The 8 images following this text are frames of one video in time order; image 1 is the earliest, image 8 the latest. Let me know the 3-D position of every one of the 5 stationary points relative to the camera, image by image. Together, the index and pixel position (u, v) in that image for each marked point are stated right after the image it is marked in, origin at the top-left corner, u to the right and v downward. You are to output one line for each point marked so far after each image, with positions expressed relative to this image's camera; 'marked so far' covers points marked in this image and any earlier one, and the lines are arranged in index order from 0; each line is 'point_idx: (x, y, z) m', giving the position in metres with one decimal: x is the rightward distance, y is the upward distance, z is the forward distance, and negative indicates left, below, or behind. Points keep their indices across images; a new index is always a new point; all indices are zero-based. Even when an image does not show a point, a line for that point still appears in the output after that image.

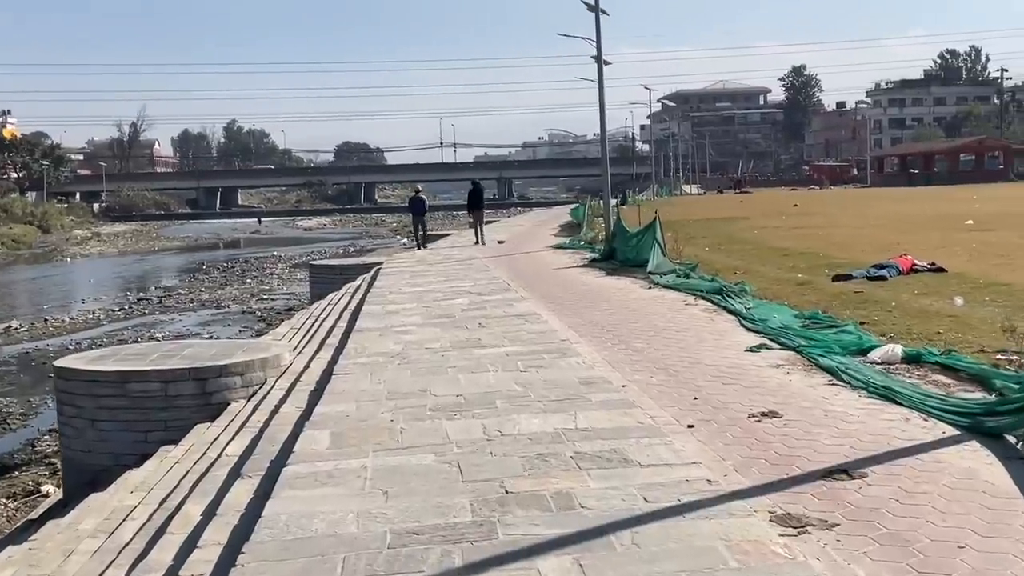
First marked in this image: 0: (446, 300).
0: (-0.9, -0.2, +15.4) m
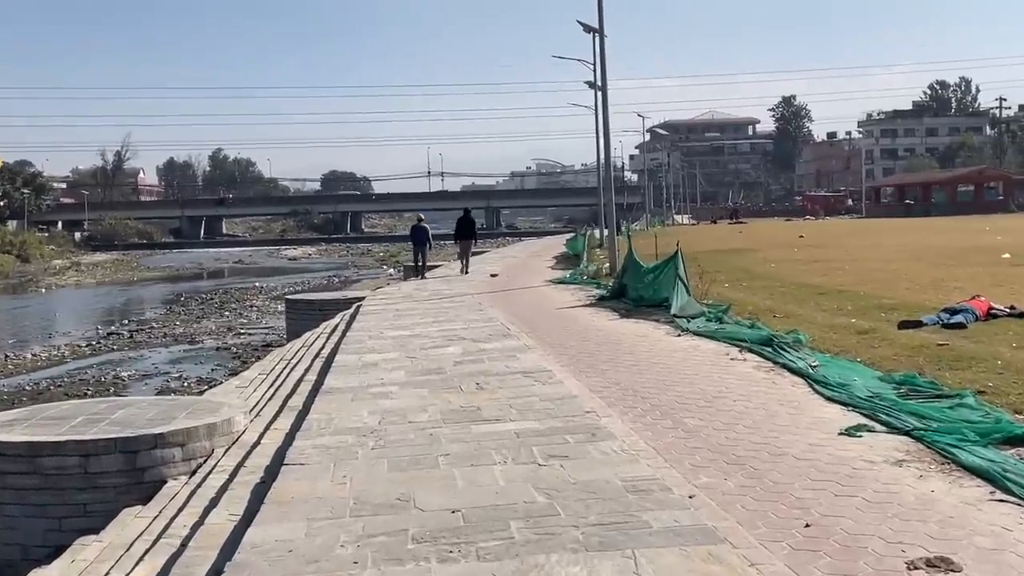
0: (-0.9, -0.7, +13.0) m
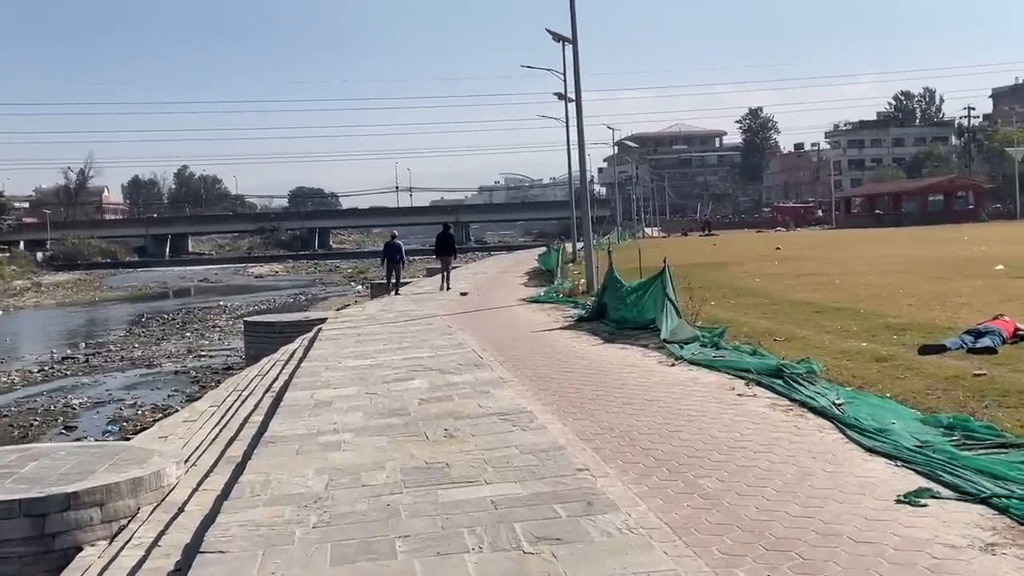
0: (-1.2, -1.0, +11.5) m
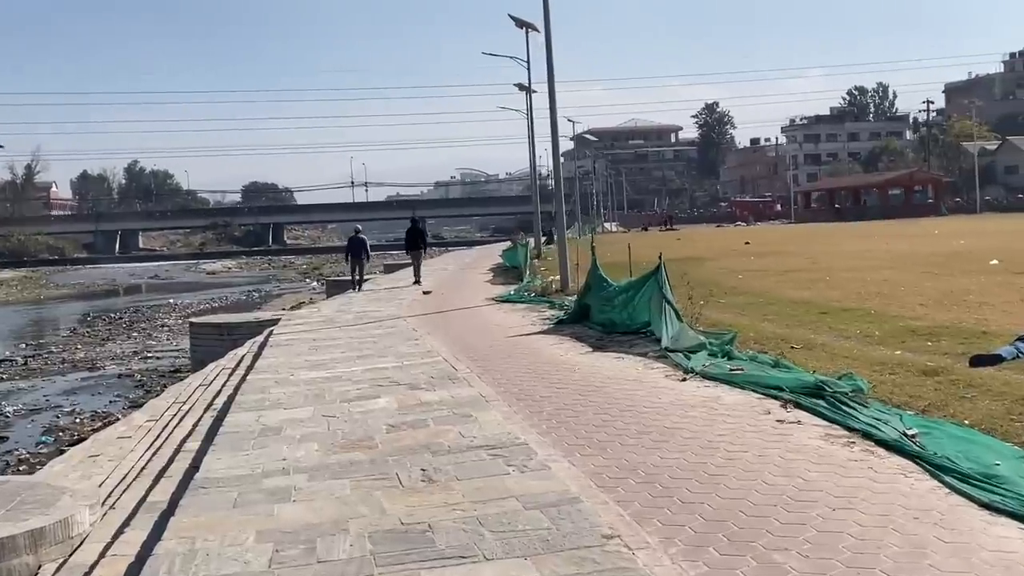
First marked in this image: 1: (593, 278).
0: (-1.4, -1.0, +9.8) m
1: (+1.1, +0.1, +14.5) m
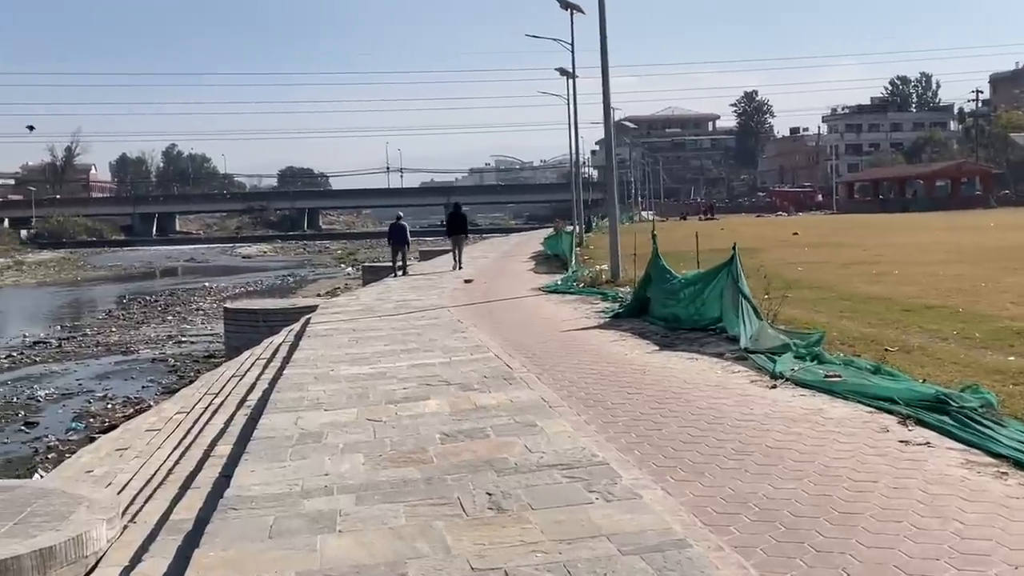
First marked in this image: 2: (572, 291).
0: (-0.8, -0.9, +8.9) m
1: (+1.8, +0.2, +13.5) m
2: (+1.0, -0.1, +18.9) m
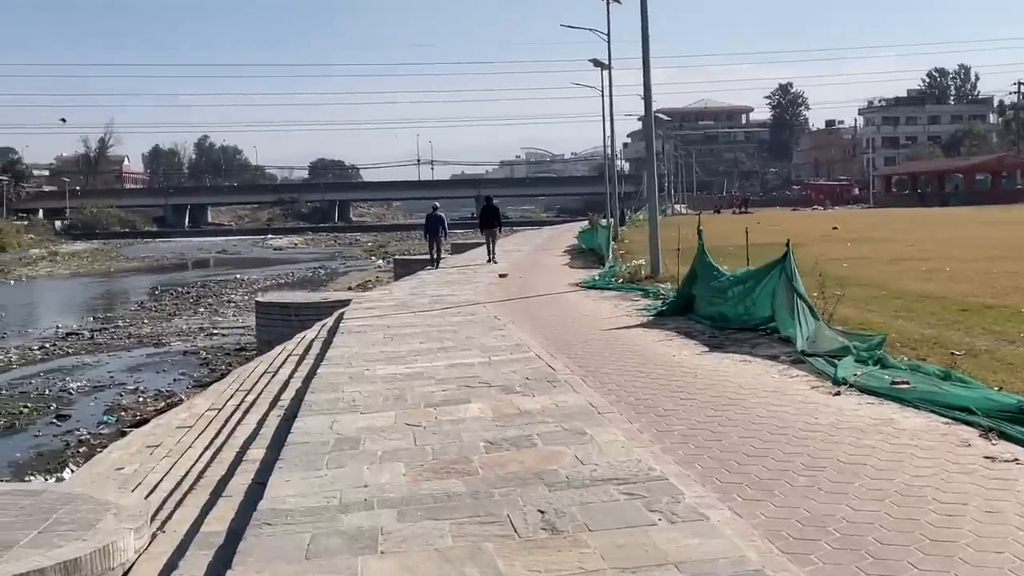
0: (-0.5, -0.9, +8.5) m
1: (+2.2, +0.3, +13.0) m
2: (+1.7, 0.0, +18.4) m
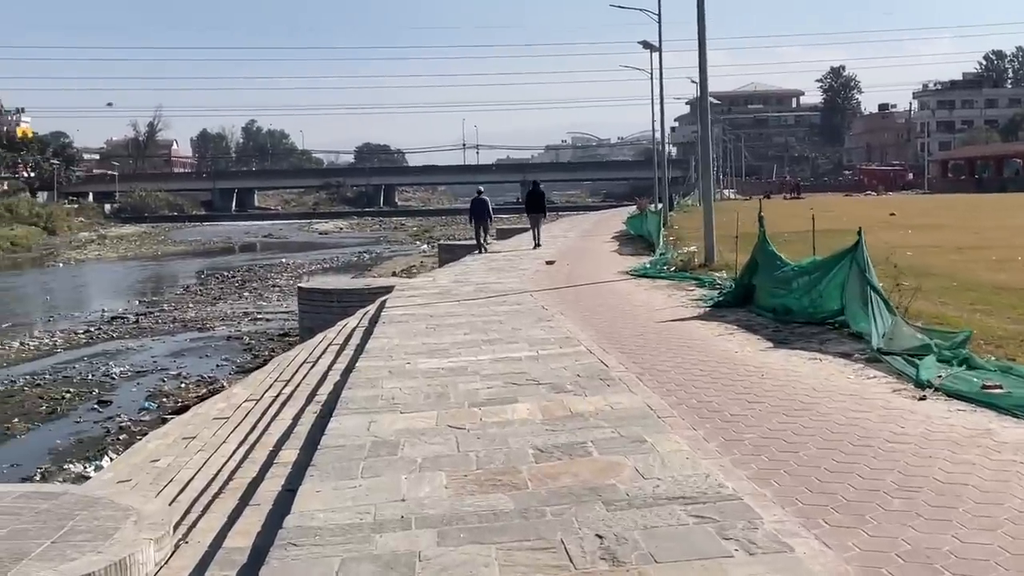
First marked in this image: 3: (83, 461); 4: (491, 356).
0: (-0.1, -0.9, +7.9) m
1: (+2.8, +0.4, +12.3) m
2: (+2.4, +0.2, +17.7) m
3: (-7.5, -3.0, +19.1) m
4: (-0.2, -0.6, +10.3) m
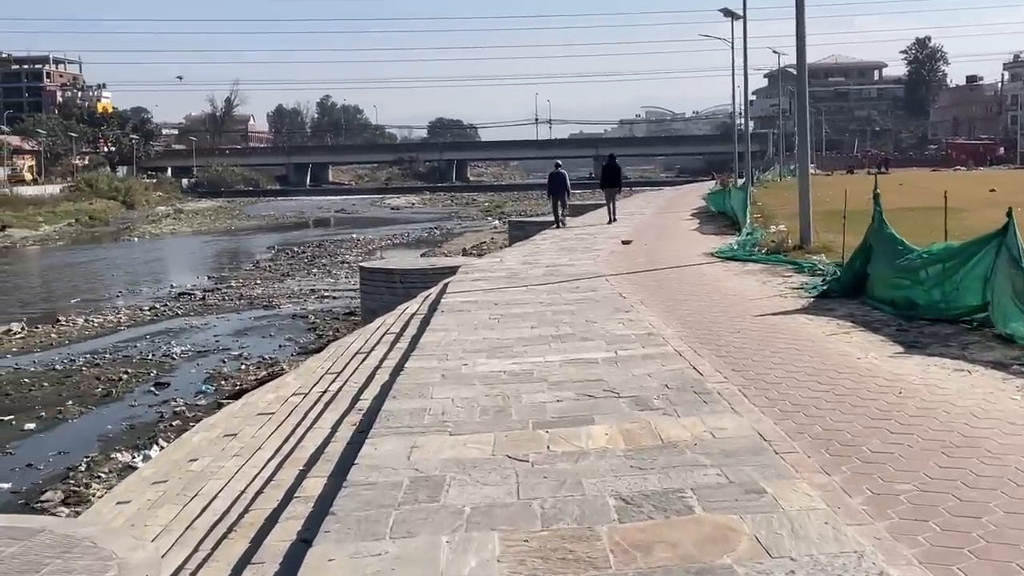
0: (+0.3, -0.8, +6.4) m
1: (+3.5, +0.5, +10.5) m
2: (+3.5, +0.4, +16.0) m
3: (-6.3, -2.7, +18.1) m
4: (+0.4, -0.5, +8.8) m
